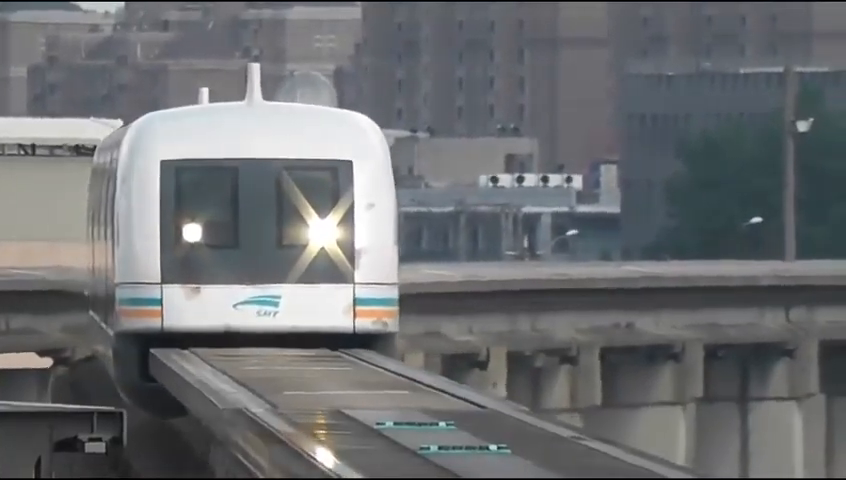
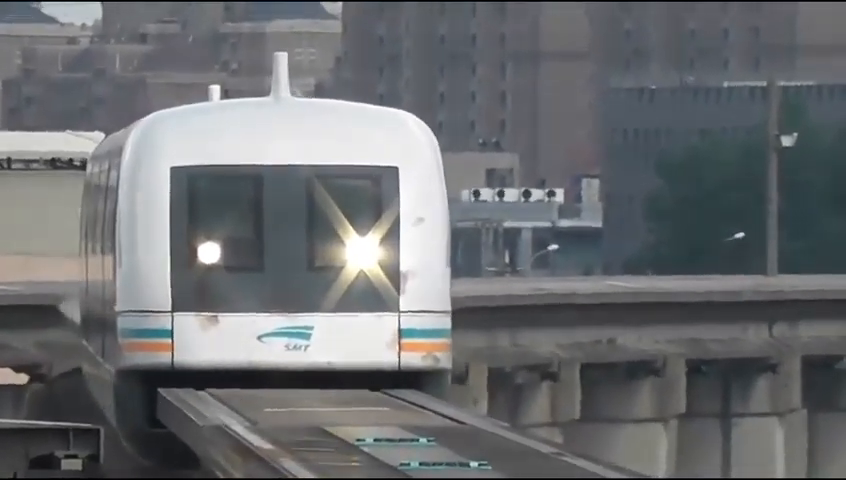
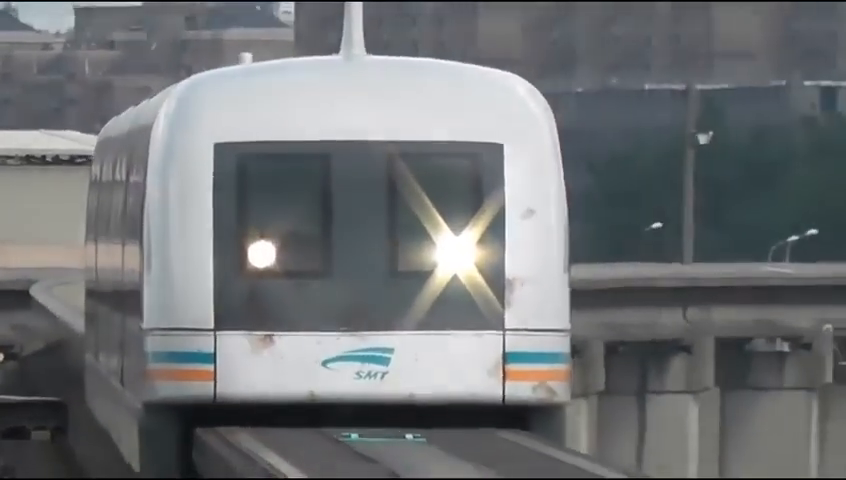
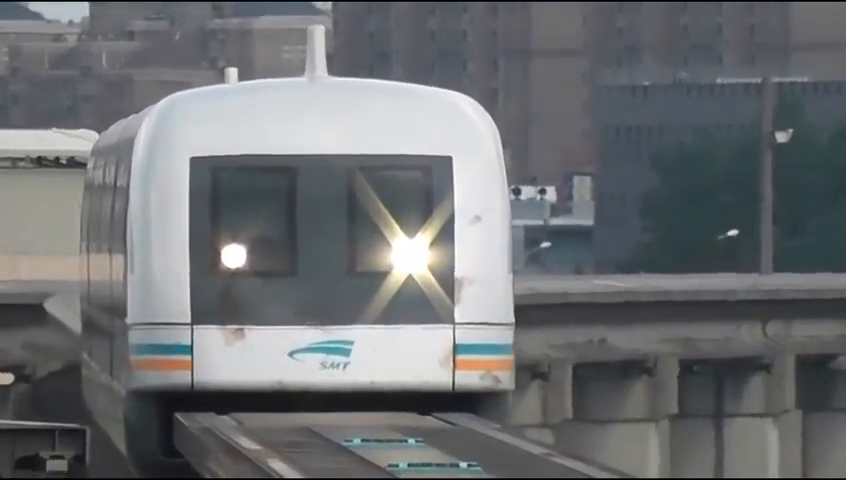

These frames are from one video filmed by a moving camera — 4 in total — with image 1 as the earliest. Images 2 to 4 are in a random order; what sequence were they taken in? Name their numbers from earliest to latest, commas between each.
2, 4, 3
